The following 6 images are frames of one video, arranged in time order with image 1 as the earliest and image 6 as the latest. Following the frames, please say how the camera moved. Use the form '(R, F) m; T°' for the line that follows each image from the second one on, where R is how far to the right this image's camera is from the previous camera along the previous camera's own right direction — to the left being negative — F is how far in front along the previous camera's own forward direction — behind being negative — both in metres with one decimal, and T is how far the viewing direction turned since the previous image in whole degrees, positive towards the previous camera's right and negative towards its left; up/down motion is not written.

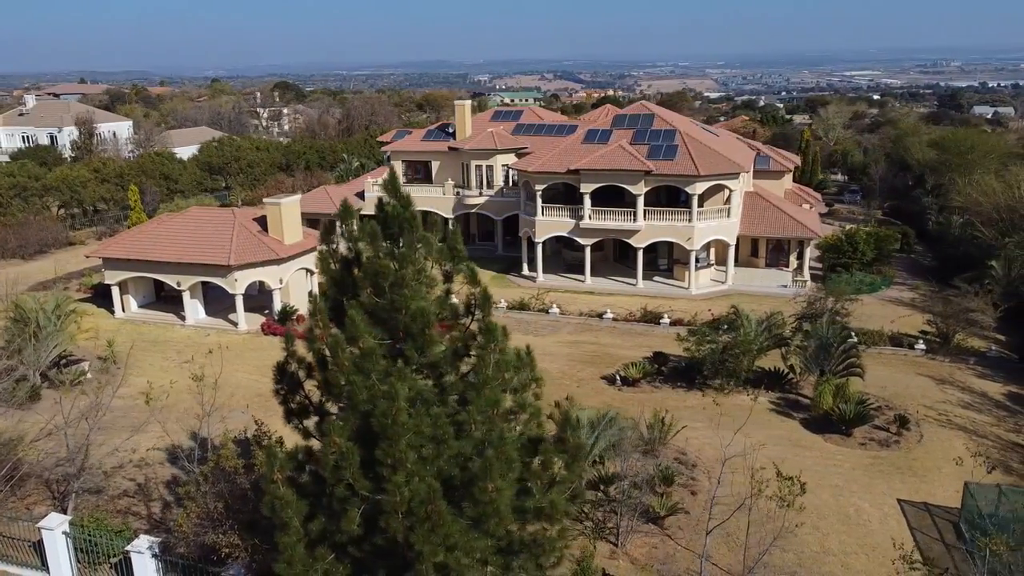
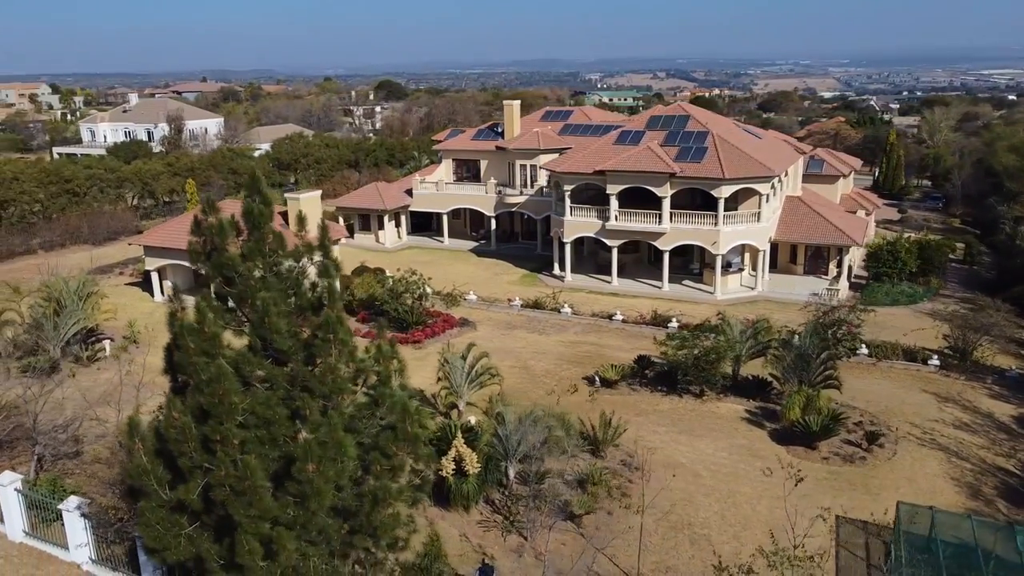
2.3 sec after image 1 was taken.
(+3.6, -0.2) m; -7°
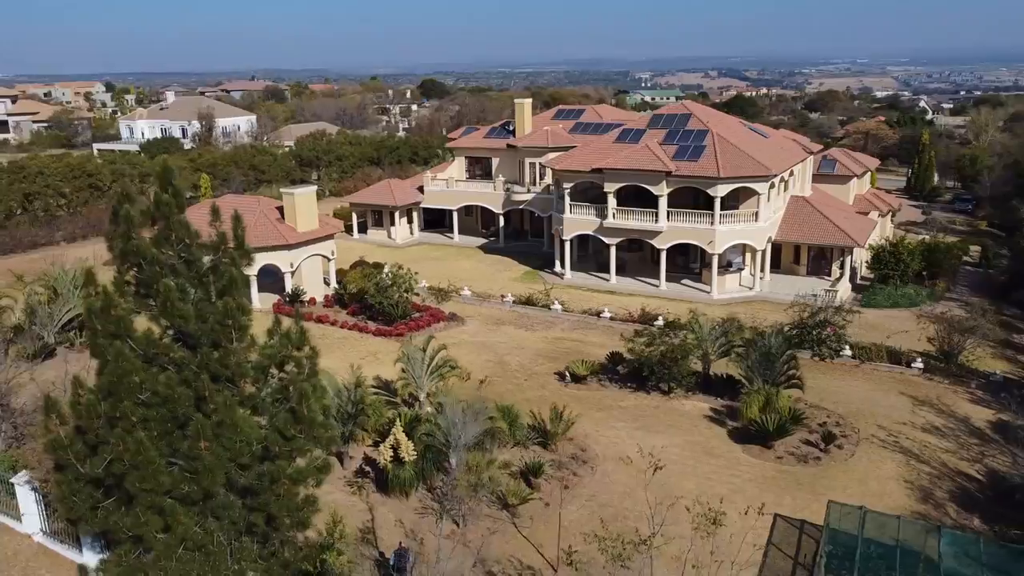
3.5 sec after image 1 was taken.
(+2.2, -0.3) m; -3°
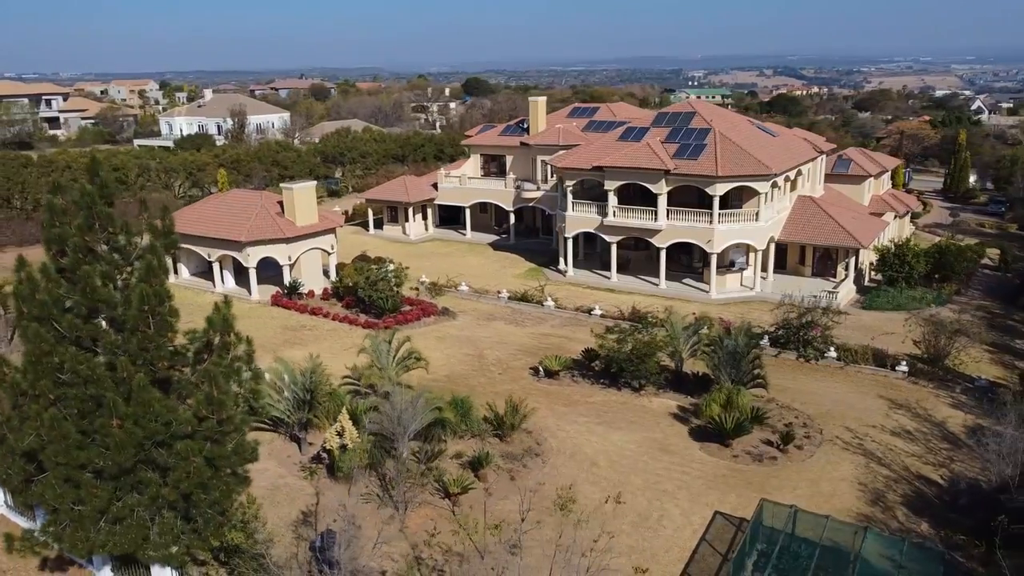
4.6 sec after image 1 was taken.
(+2.2, -0.2) m; -3°
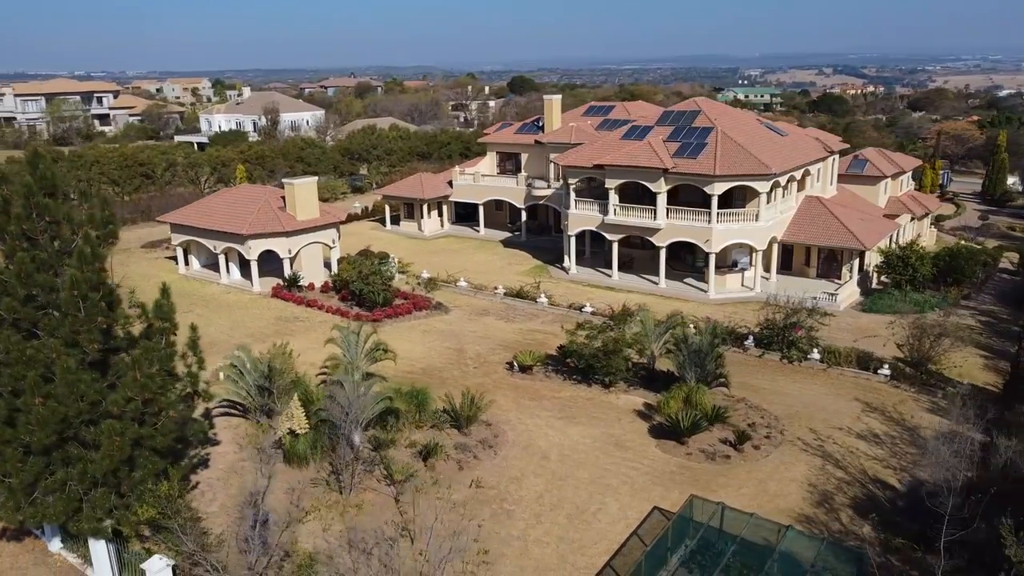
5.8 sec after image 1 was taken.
(+2.3, -0.3) m; -4°
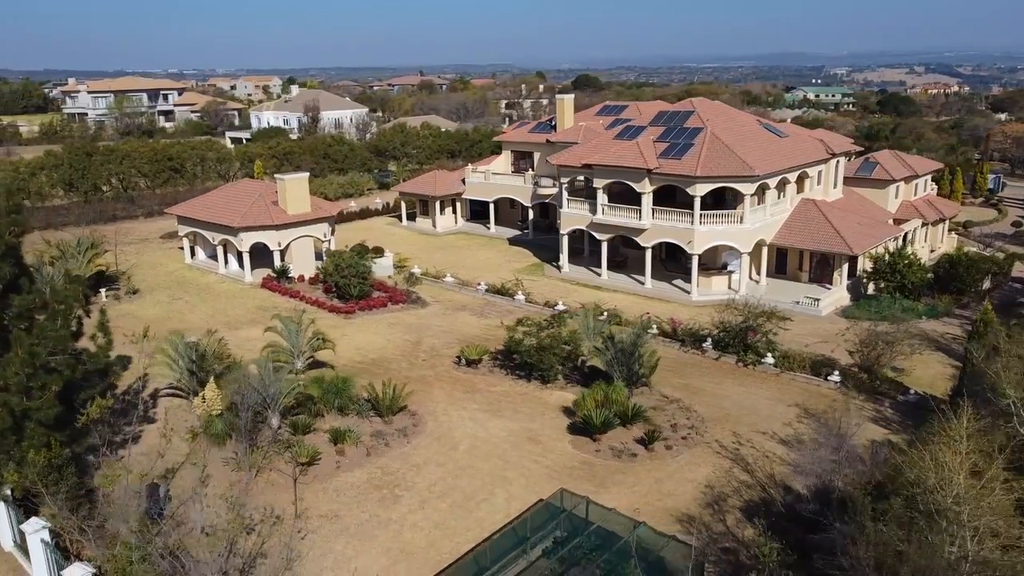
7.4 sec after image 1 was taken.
(+3.9, -0.4) m; -5°
